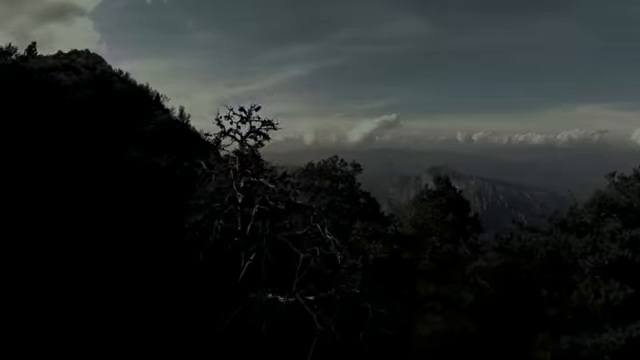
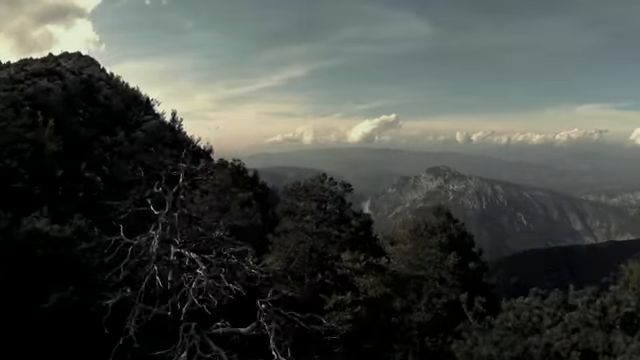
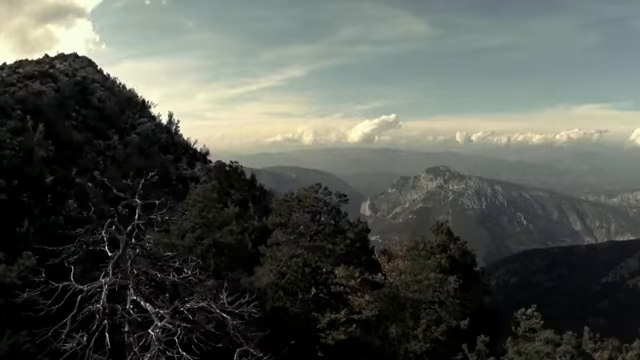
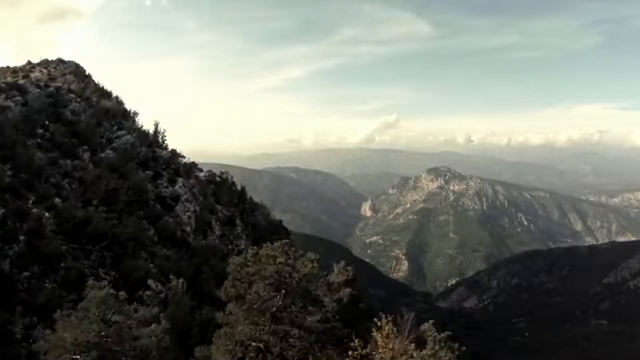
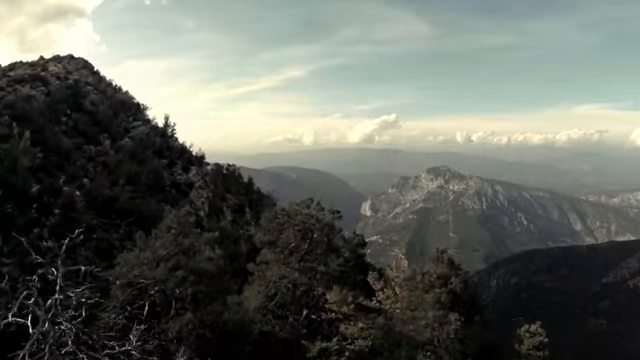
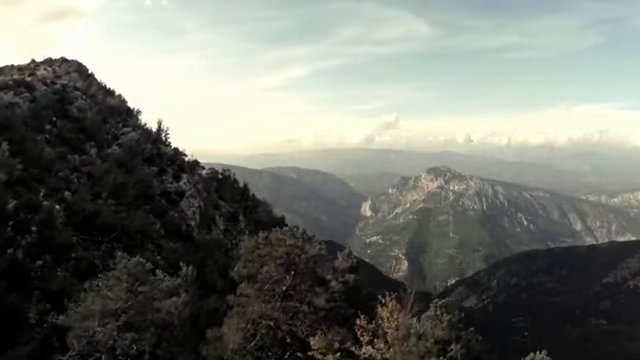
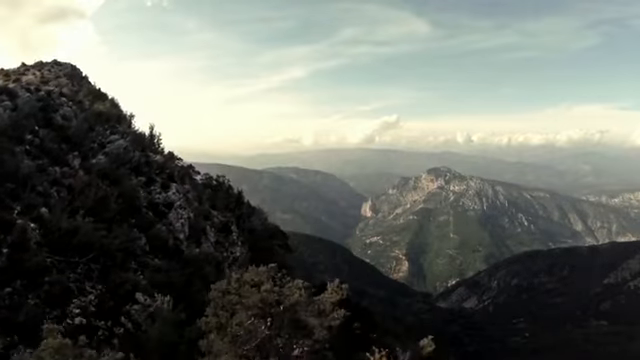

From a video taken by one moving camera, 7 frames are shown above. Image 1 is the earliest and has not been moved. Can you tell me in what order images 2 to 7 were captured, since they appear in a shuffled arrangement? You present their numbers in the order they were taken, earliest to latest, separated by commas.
2, 3, 5, 6, 4, 7
